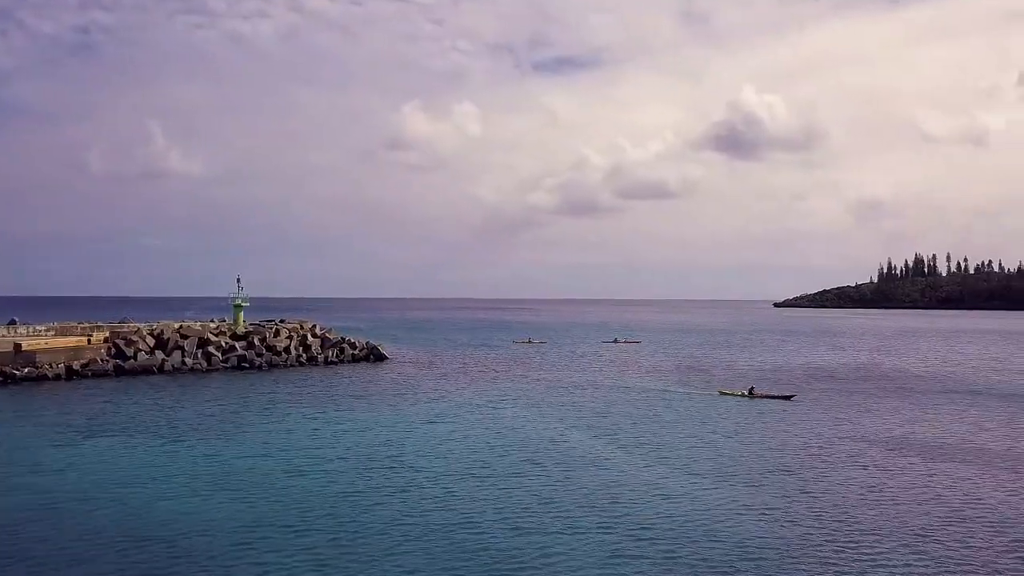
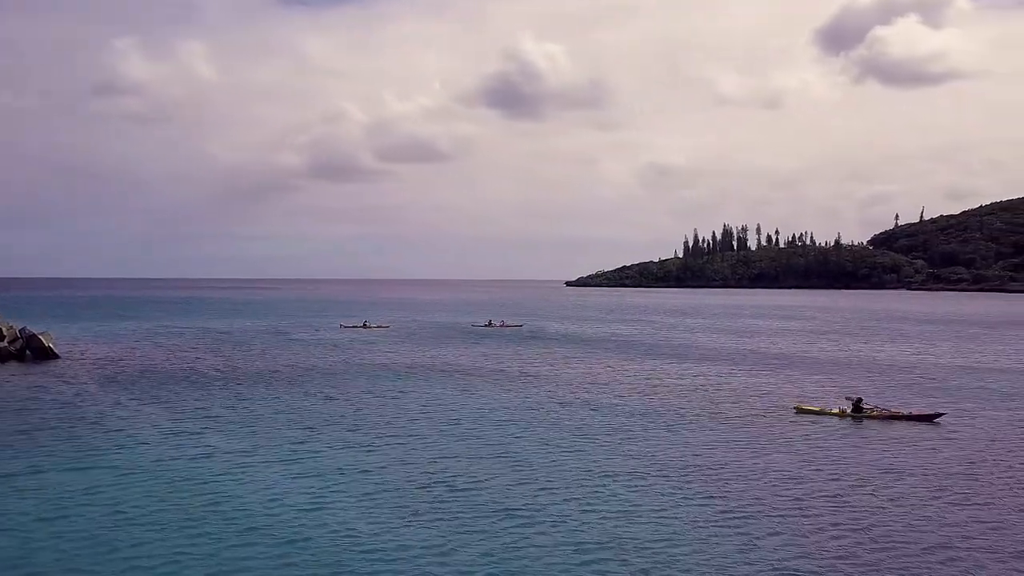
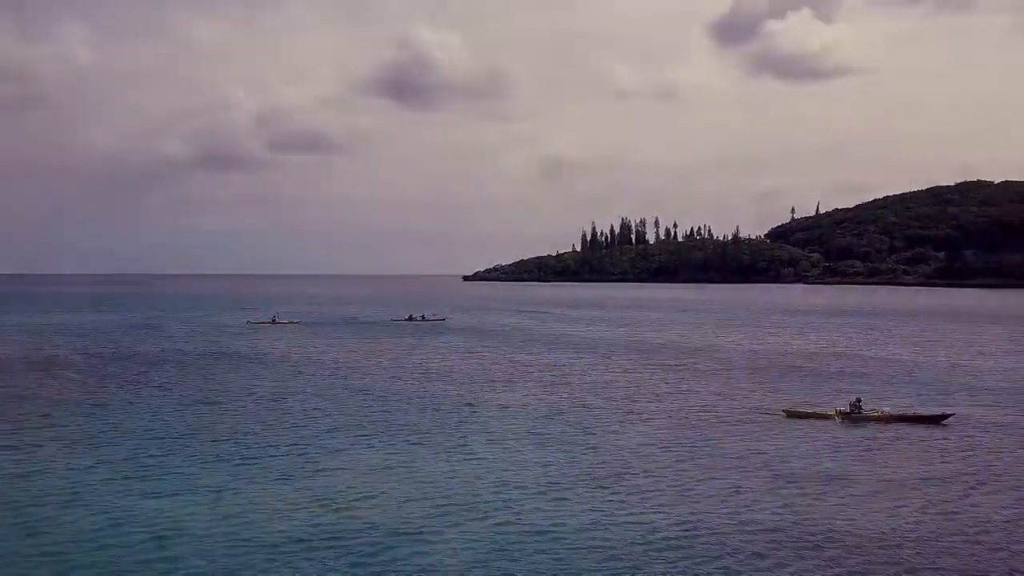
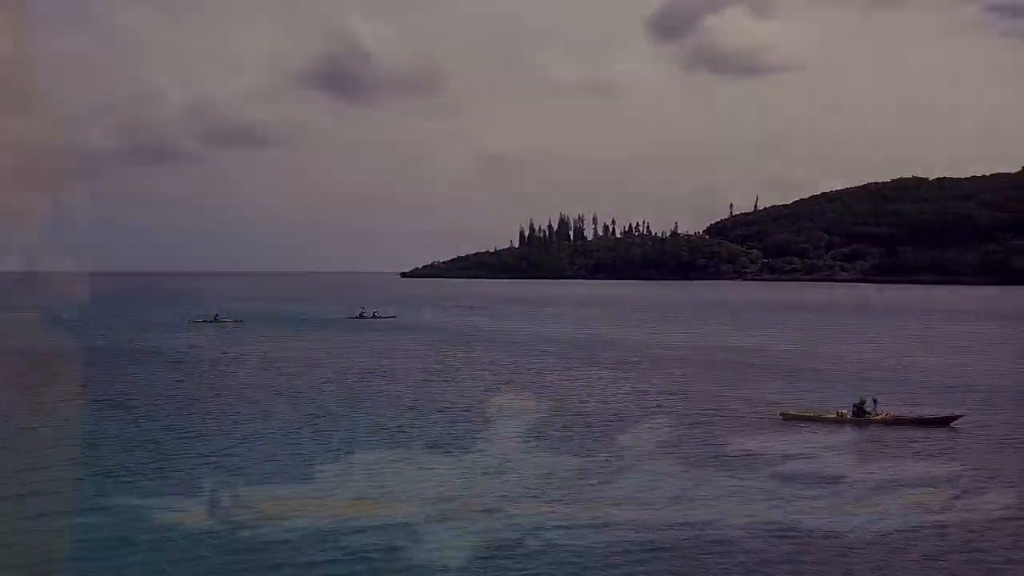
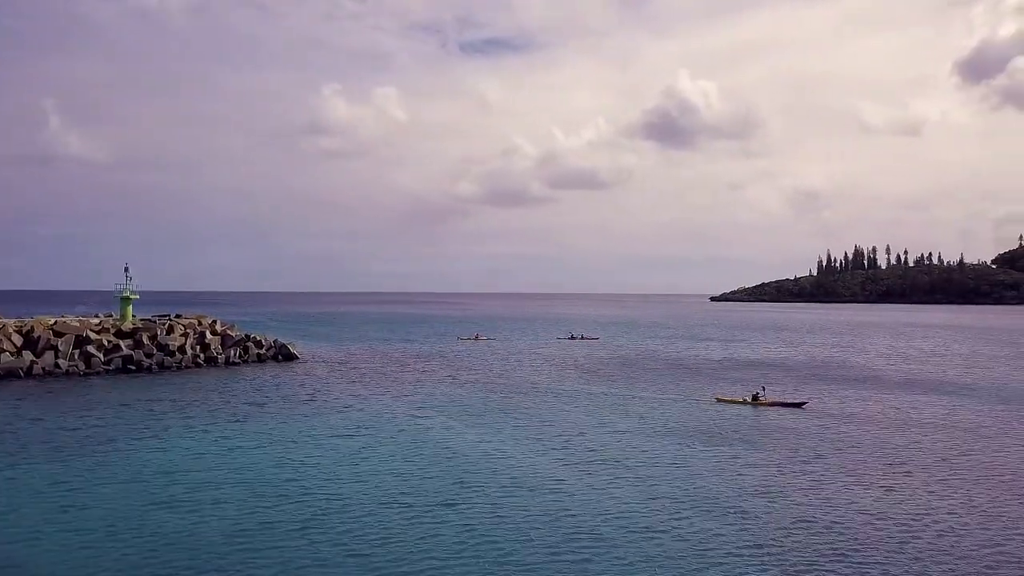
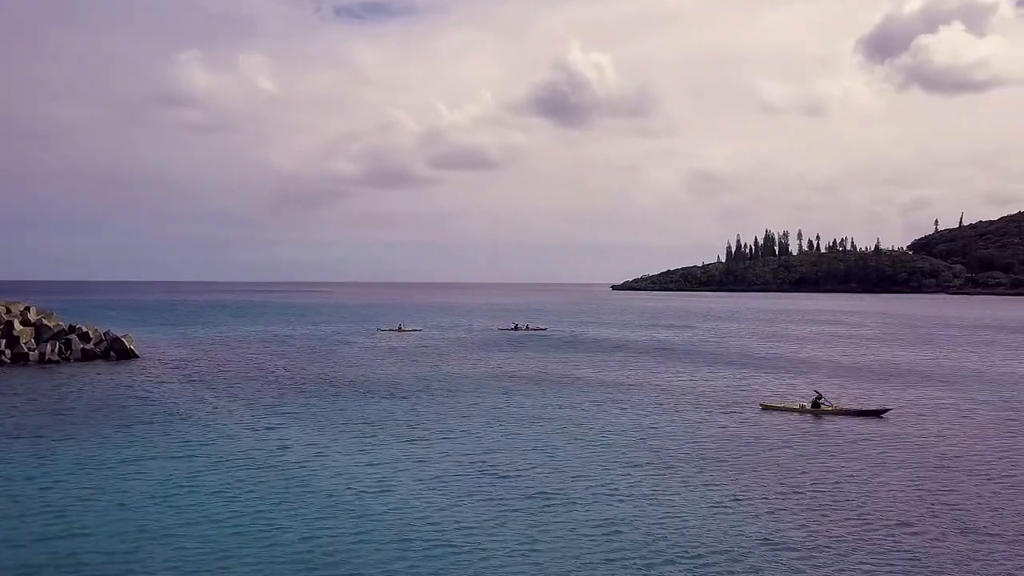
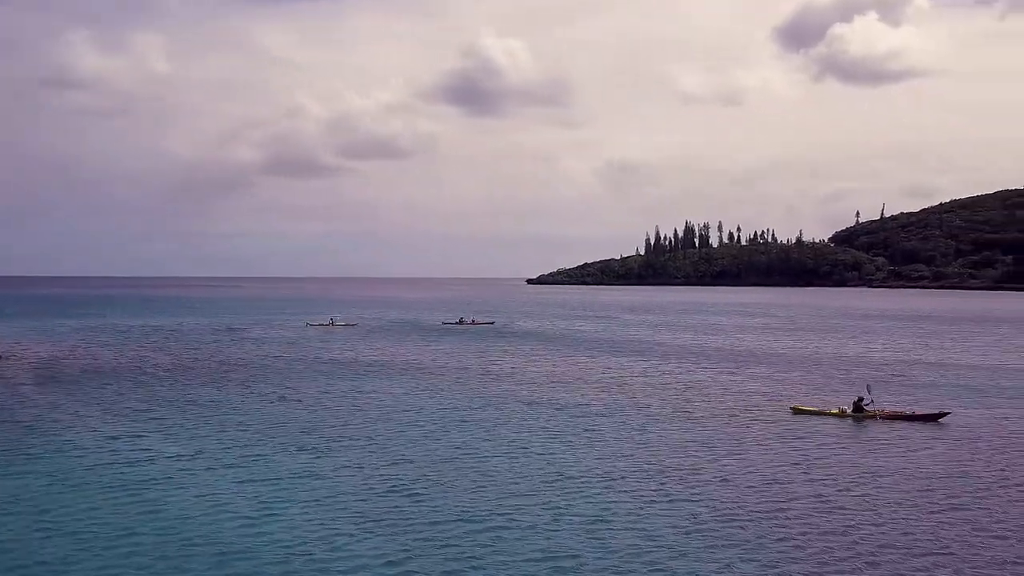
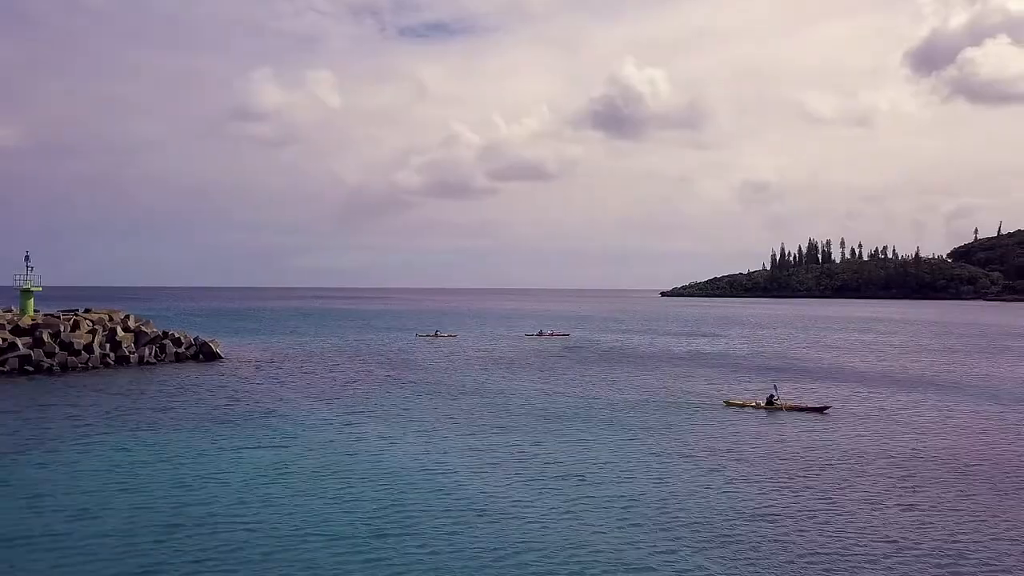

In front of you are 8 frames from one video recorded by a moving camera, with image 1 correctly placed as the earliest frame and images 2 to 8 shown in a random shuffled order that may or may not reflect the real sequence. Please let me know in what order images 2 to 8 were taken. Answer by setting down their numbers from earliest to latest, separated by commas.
5, 8, 6, 2, 7, 3, 4
